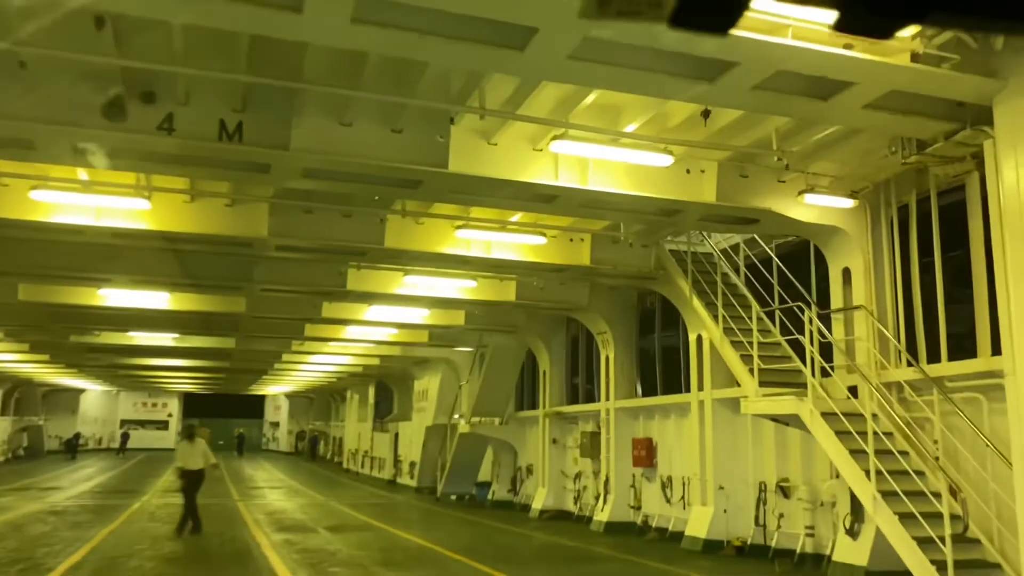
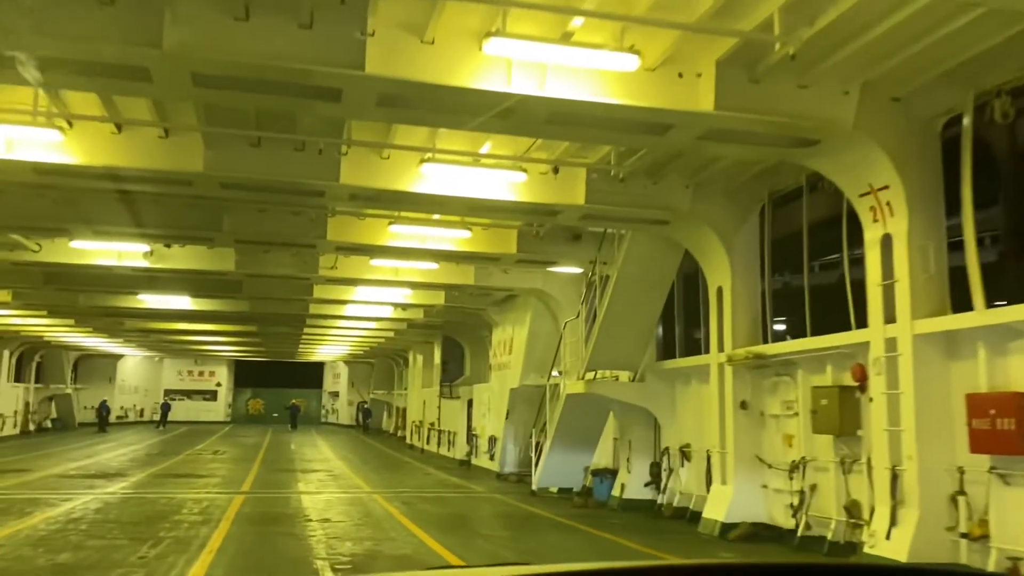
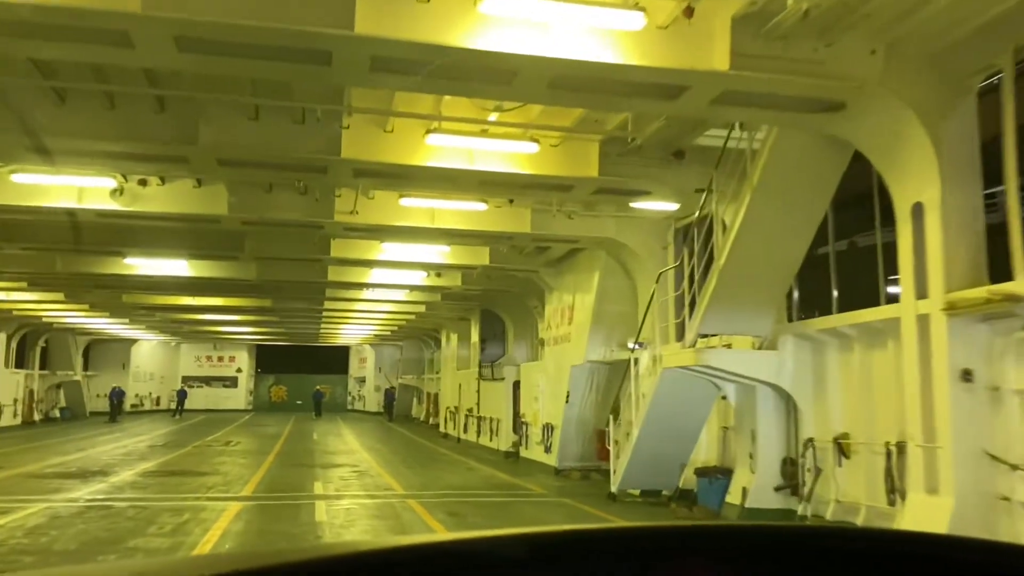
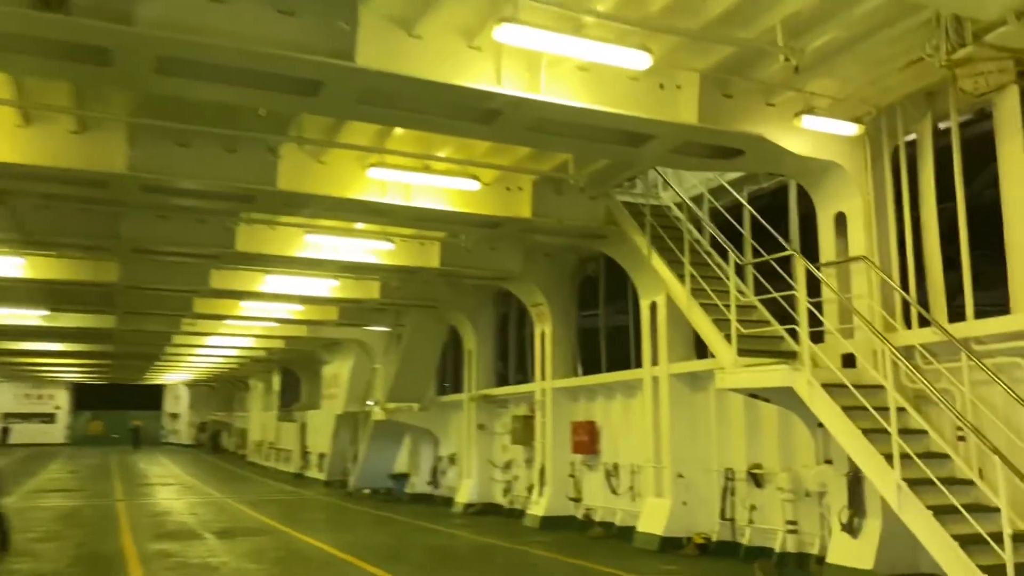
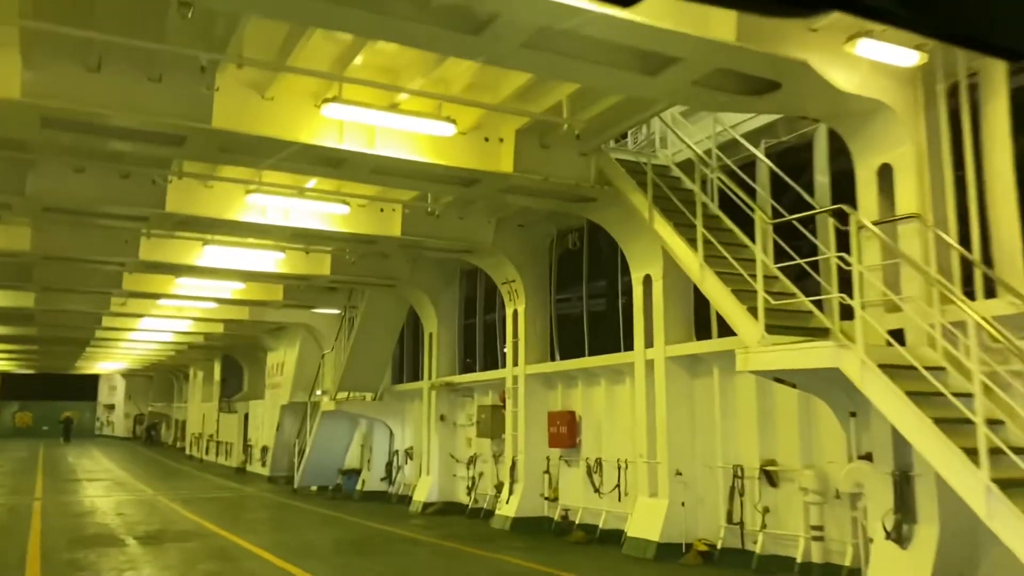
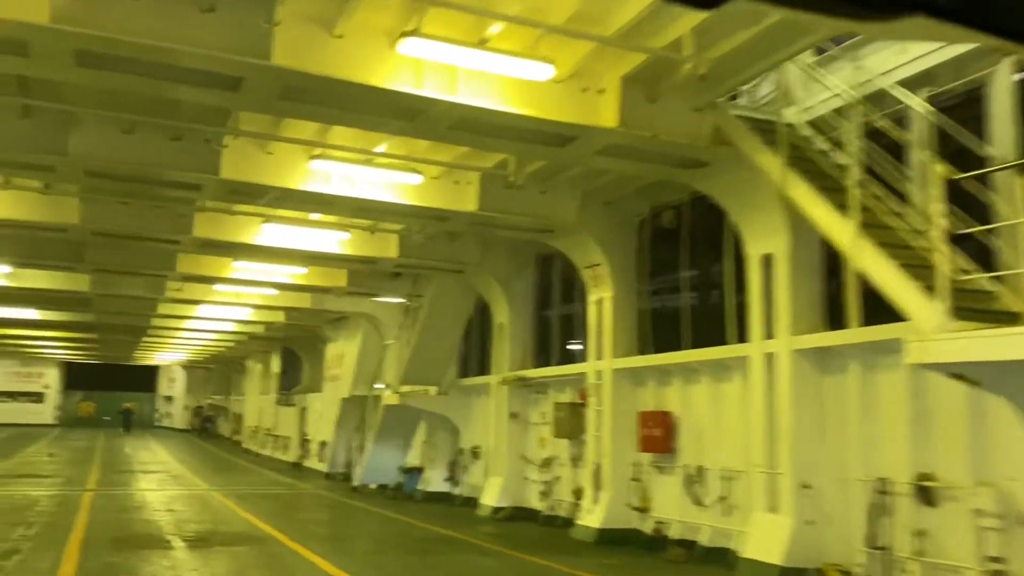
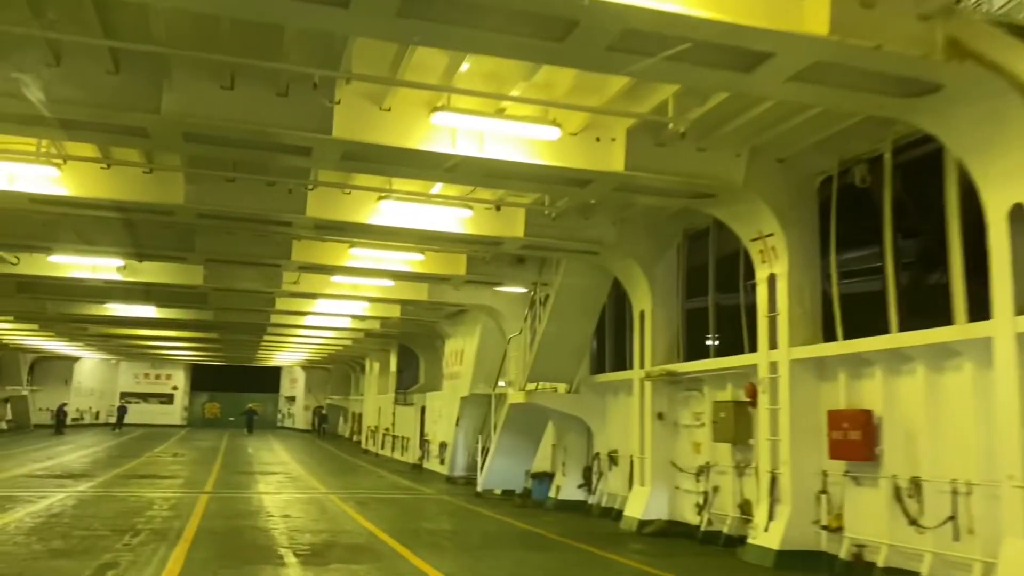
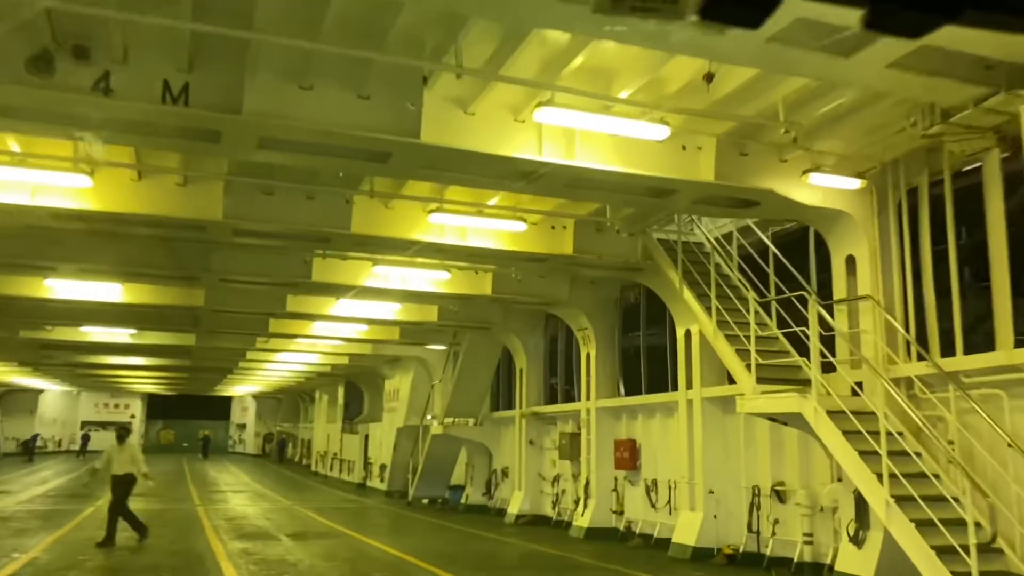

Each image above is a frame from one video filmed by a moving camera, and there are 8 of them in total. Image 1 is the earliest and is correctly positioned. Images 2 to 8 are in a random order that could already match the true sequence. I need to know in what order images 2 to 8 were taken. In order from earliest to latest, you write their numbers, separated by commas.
8, 4, 5, 6, 7, 2, 3
